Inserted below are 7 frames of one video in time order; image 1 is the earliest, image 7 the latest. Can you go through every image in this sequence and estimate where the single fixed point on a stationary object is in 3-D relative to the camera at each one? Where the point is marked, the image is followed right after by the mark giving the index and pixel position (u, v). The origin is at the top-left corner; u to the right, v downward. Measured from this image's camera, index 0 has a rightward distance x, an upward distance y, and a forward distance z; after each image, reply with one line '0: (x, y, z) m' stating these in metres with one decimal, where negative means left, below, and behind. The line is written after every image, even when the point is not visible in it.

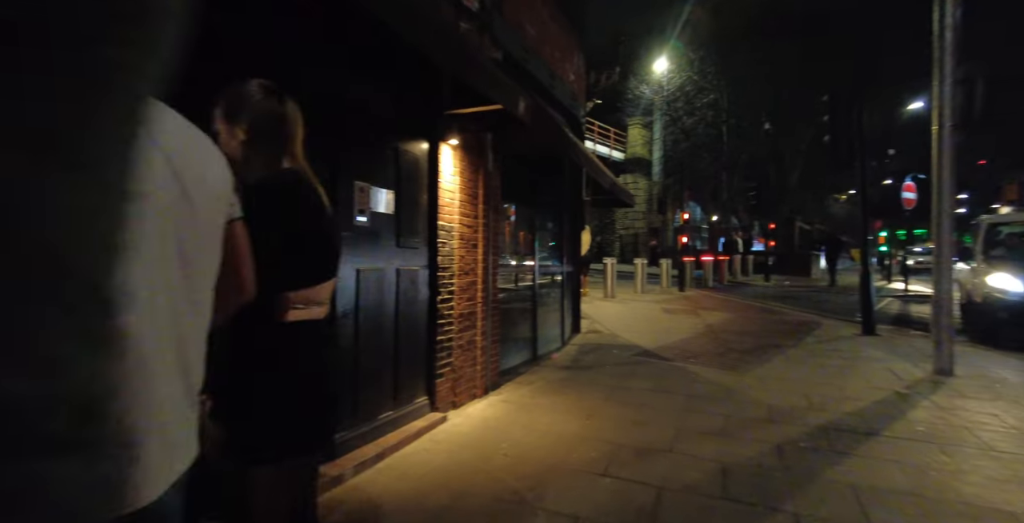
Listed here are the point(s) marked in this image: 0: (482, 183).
0: (-0.3, +0.8, +4.7) m
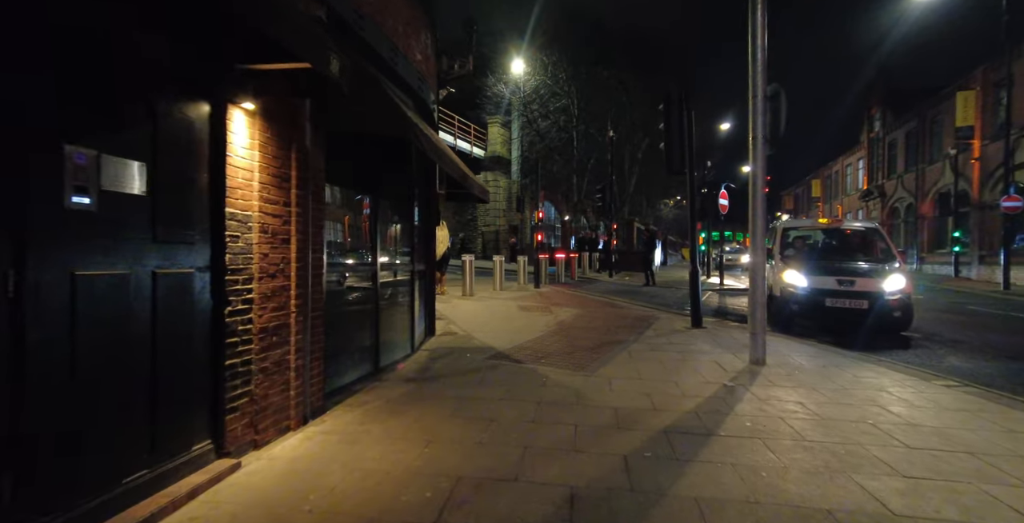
0: (-1.8, +0.8, +3.7) m
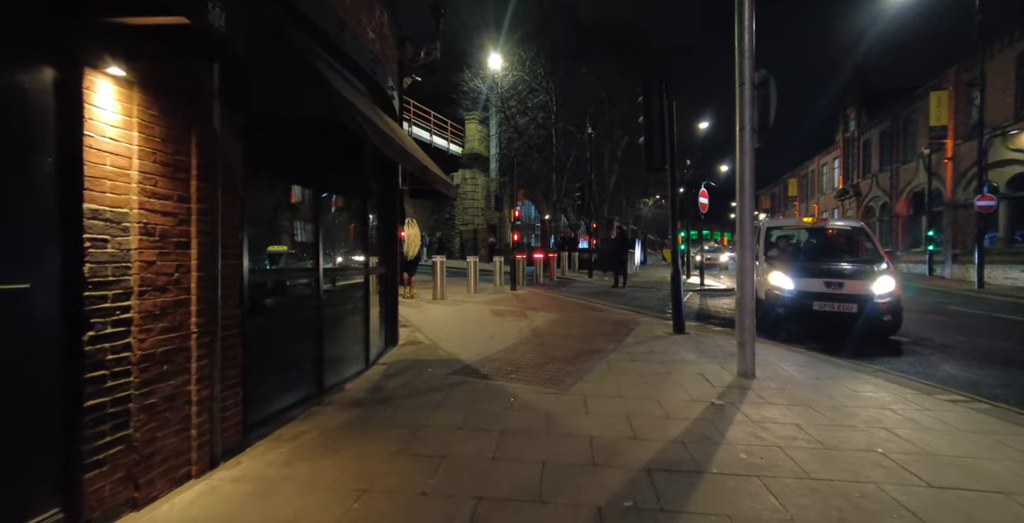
0: (-2.1, +0.8, +3.0) m
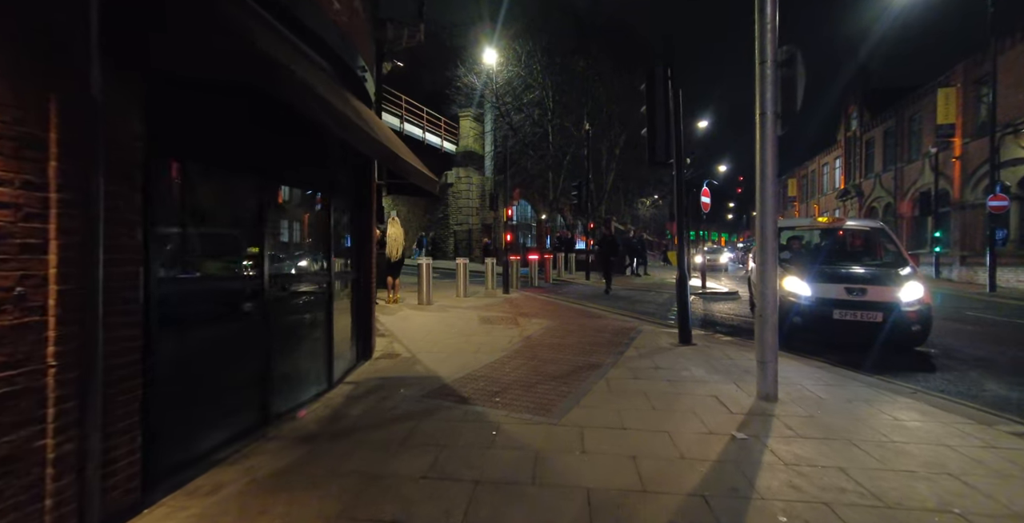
0: (-2.3, +0.7, +2.3) m
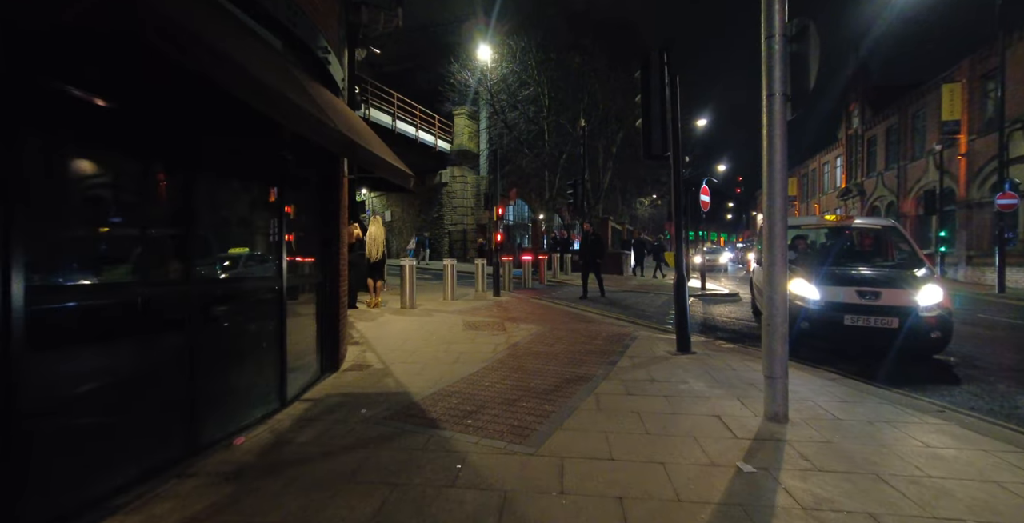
0: (-2.5, +0.7, +1.7) m
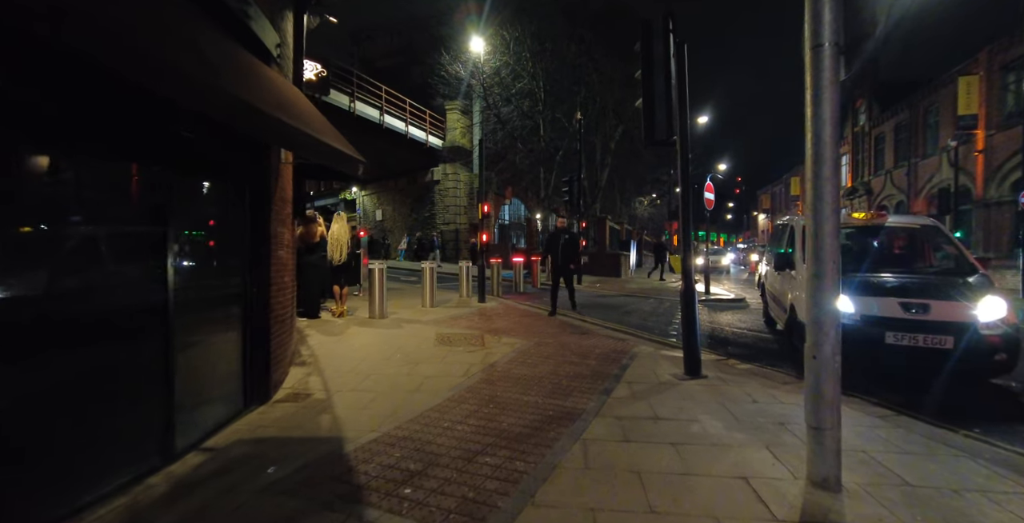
0: (-2.8, +0.6, +0.6) m
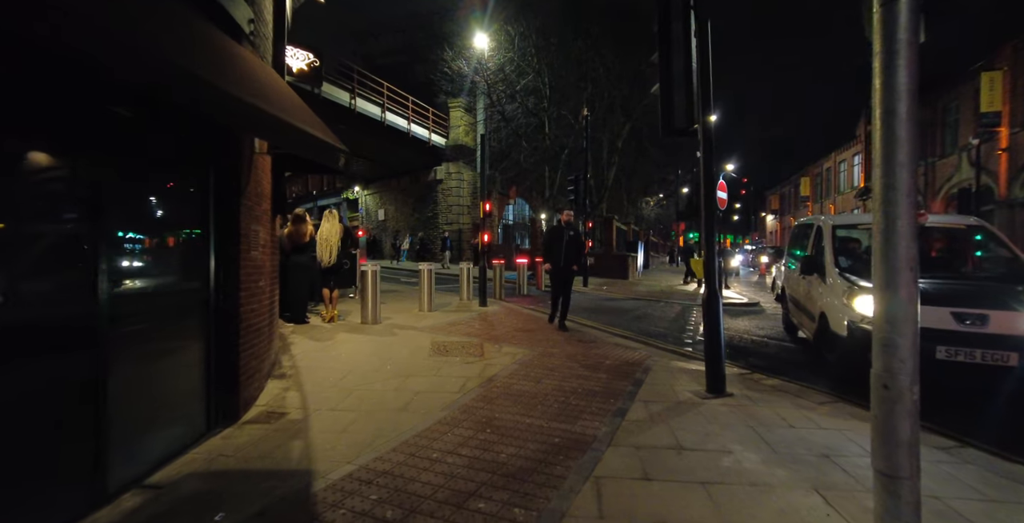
0: (-2.9, +0.6, 0.0) m
